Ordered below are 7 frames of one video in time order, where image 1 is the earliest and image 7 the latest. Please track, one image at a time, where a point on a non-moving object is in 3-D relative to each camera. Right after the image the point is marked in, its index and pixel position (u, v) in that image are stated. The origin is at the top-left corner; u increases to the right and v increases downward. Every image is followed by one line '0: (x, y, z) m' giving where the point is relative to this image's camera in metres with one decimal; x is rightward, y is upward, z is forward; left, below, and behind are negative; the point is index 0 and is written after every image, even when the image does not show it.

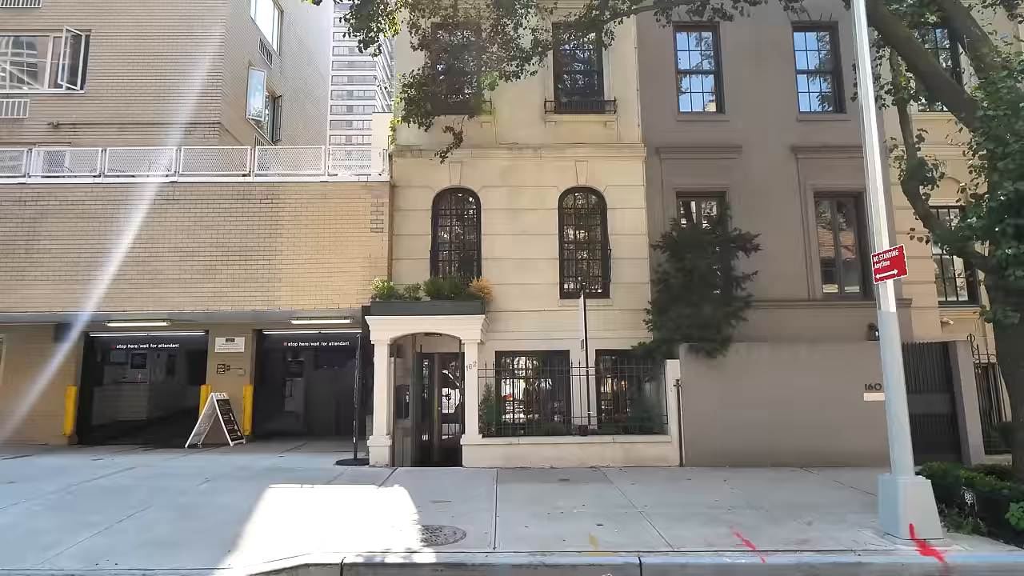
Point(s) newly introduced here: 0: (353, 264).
0: (-3.4, +0.5, +12.8) m
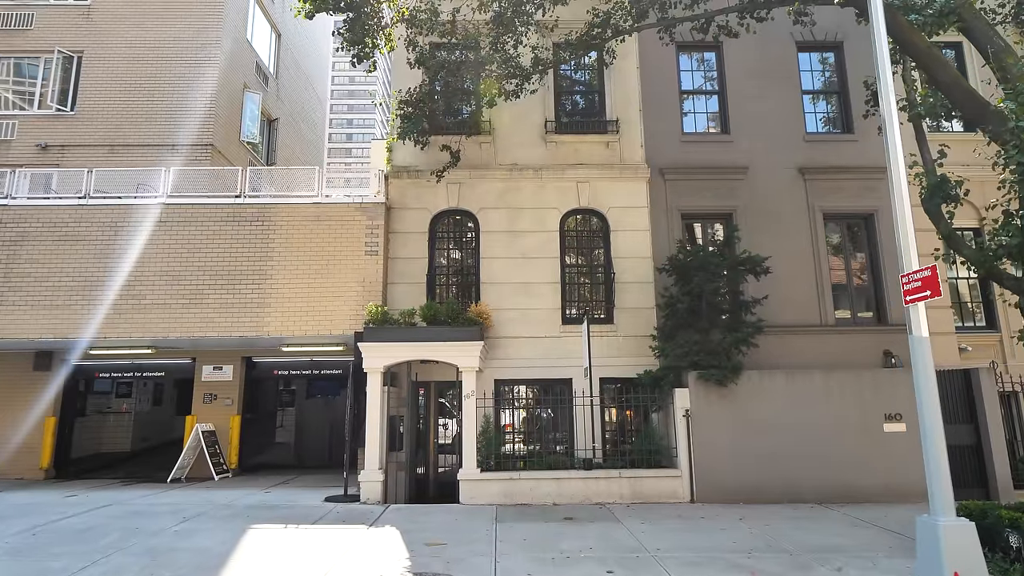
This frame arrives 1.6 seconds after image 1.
0: (-3.4, 0.0, +12.3) m
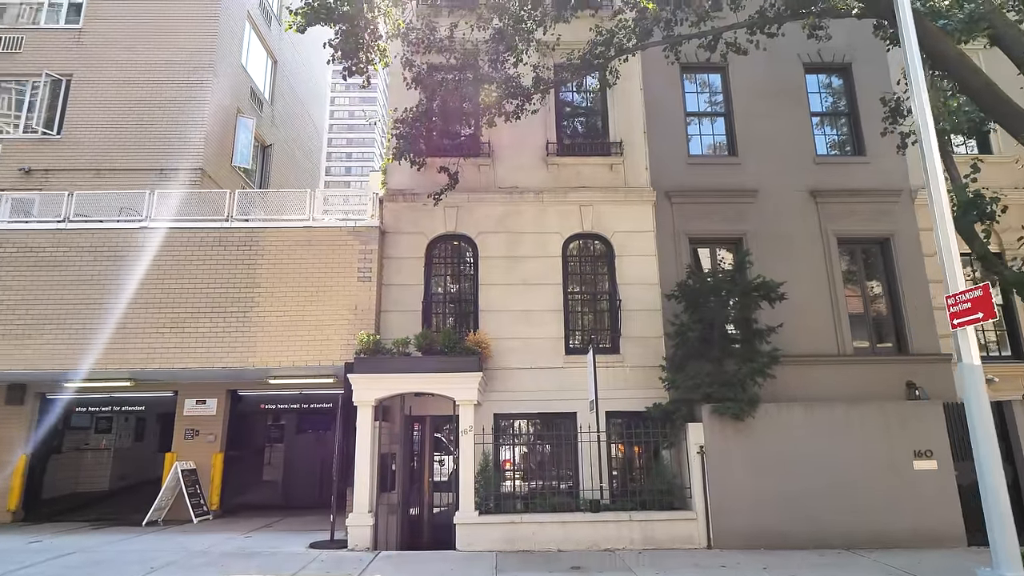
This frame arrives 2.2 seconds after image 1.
0: (-3.4, -0.5, +11.6) m
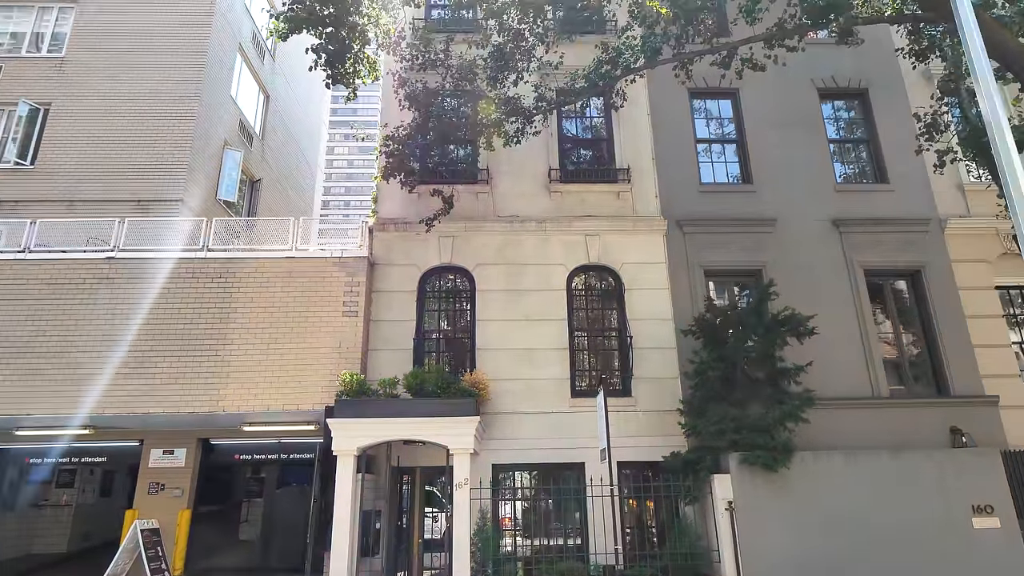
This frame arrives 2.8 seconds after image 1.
0: (-3.4, -1.2, +10.5) m
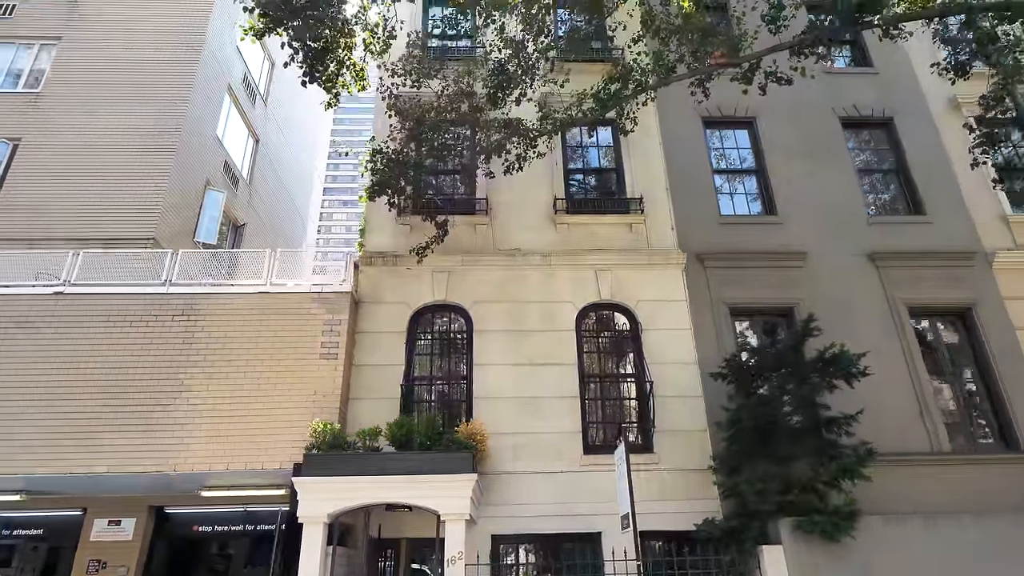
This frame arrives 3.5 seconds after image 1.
0: (-3.3, -1.7, +9.1) m
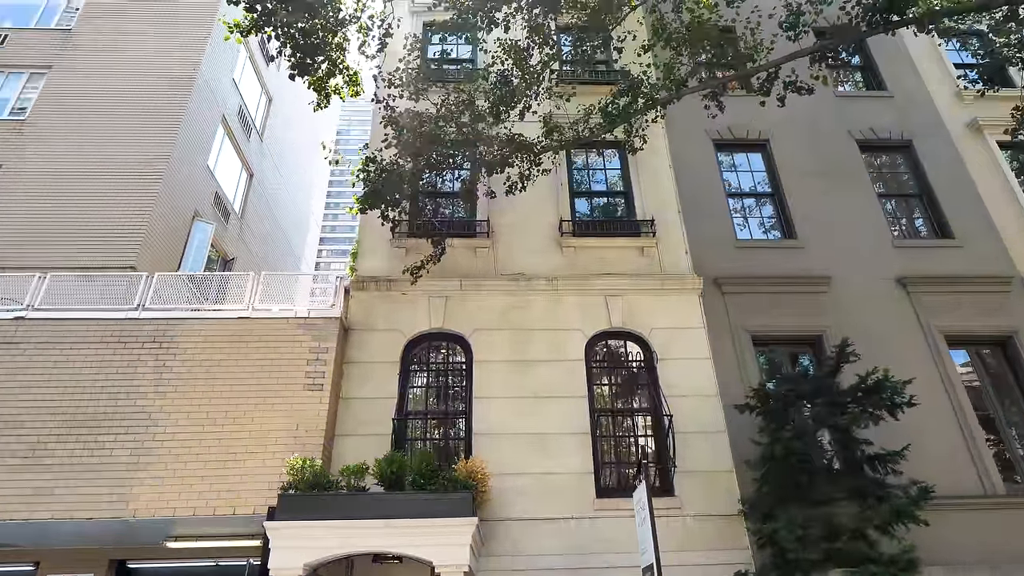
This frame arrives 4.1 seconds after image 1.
0: (-3.3, -2.0, +8.1) m
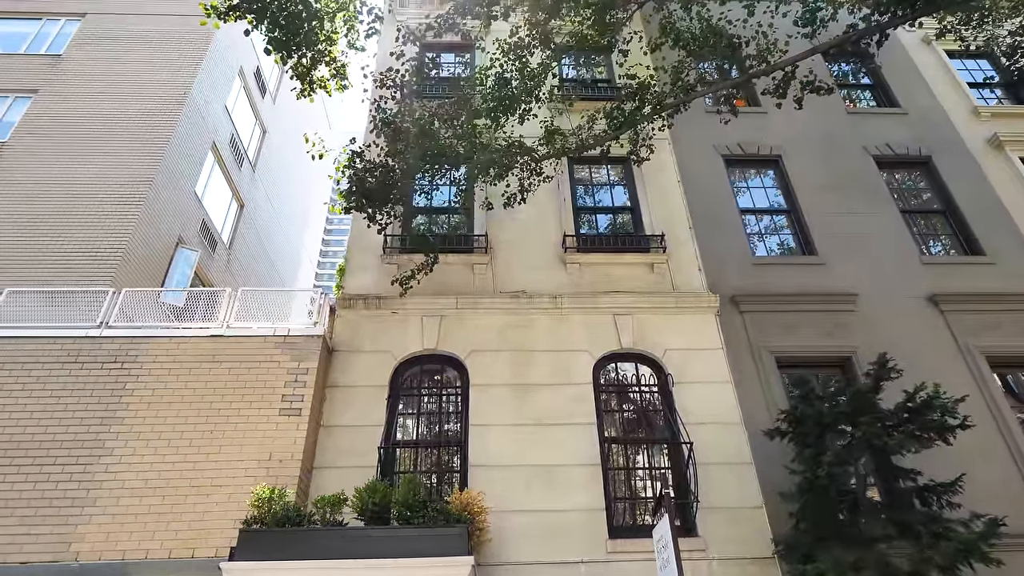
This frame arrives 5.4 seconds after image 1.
0: (-3.3, -2.2, +7.1) m
